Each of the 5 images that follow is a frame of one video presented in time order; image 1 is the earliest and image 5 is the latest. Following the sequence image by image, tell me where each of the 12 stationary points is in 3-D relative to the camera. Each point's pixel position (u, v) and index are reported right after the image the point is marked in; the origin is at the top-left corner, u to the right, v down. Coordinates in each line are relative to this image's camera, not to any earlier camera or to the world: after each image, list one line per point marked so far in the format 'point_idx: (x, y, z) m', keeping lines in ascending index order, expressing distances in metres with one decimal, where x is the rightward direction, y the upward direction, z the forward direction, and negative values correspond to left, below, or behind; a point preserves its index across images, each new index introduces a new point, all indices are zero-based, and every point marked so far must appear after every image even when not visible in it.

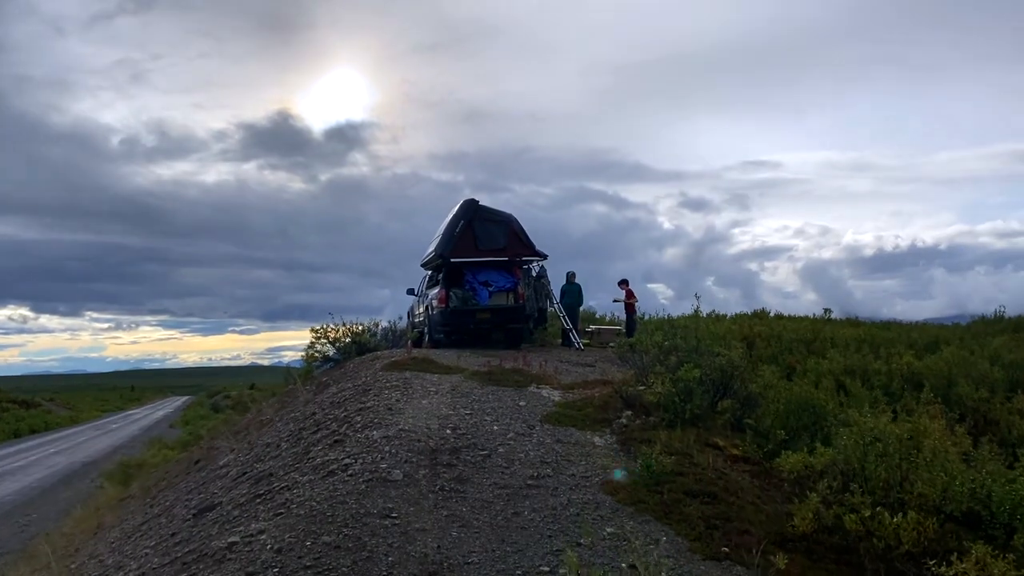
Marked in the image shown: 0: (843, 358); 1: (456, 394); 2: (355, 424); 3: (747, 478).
0: (+5.8, -1.2, +16.7) m
1: (-0.7, -1.3, +11.7) m
2: (-1.6, -1.4, +9.9) m
3: (+2.1, -1.7, +8.7) m
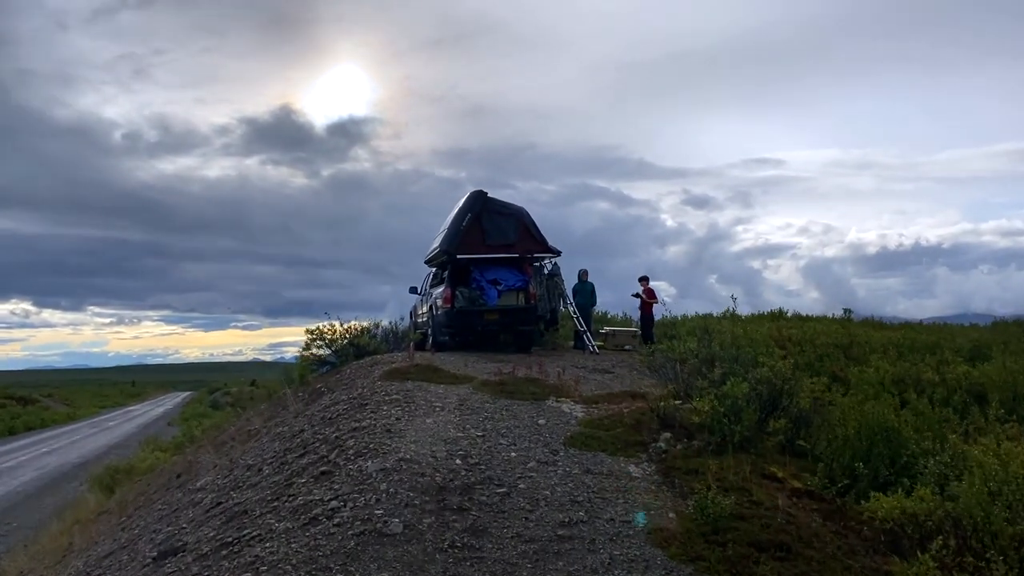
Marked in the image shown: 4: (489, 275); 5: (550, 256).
0: (+6.0, -1.2, +15.2) m
1: (-0.5, -1.3, +10.2) m
2: (-1.5, -1.4, +8.4) m
3: (+2.3, -1.7, +7.2) m
4: (-0.5, +0.3, +19.3) m
5: (+0.8, +0.7, +20.0) m
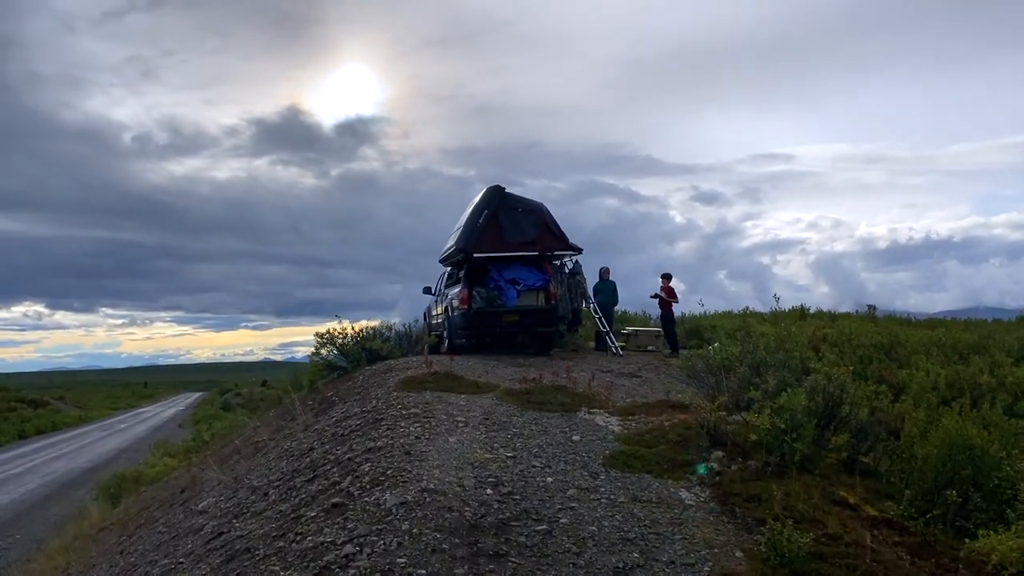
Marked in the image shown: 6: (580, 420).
0: (+6.3, -1.2, +14.1) m
1: (-0.2, -1.3, +9.3) m
2: (-1.2, -1.5, +7.5) m
3: (+2.6, -1.8, +6.2) m
4: (-0.1, +0.3, +18.4) m
5: (+1.2, +0.7, +19.0) m
6: (+0.7, -1.4, +10.1) m
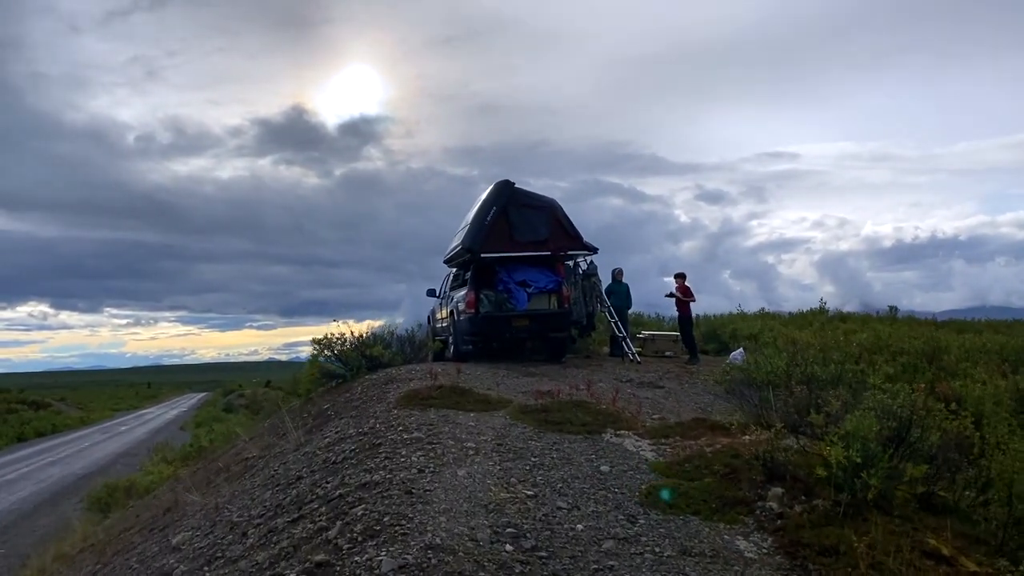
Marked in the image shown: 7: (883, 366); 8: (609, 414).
0: (+6.5, -1.2, +12.8) m
1: (0.0, -1.4, +8.0) m
2: (-1.0, -1.5, +6.2) m
3: (+2.7, -1.8, +4.9) m
4: (+0.1, +0.2, +17.1) m
5: (+1.3, +0.6, +17.7) m
6: (+0.9, -1.4, +8.8) m
7: (+4.9, -1.0, +12.5) m
8: (+1.0, -1.3, +10.1) m
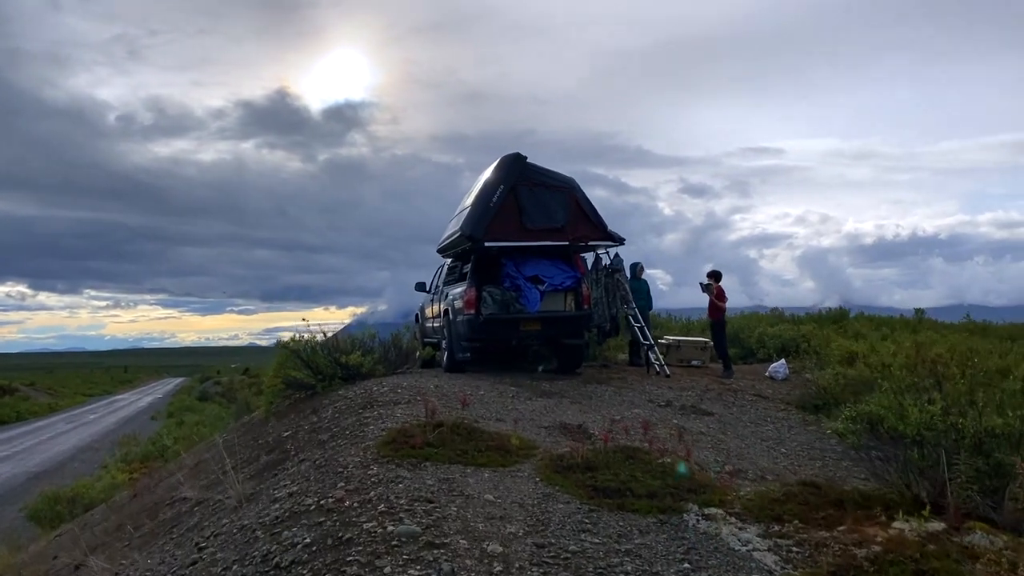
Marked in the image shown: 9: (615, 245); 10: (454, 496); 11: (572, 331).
0: (+6.6, -1.3, +9.9) m
1: (+0.2, -1.4, +4.9) m
2: (-0.7, -1.6, +3.1) m
3: (+3.0, -1.9, +1.9) m
4: (+0.2, +0.3, +14.0) m
5: (+1.5, +0.7, +14.7) m
6: (+1.1, -1.5, +5.7) m
7: (+5.0, -1.1, +9.5) m
8: (+1.3, -1.4, +7.1) m
9: (+1.6, +0.6, +14.3) m
10: (-0.4, -1.3, +6.1) m
11: (+0.9, -0.6, +13.8) m
